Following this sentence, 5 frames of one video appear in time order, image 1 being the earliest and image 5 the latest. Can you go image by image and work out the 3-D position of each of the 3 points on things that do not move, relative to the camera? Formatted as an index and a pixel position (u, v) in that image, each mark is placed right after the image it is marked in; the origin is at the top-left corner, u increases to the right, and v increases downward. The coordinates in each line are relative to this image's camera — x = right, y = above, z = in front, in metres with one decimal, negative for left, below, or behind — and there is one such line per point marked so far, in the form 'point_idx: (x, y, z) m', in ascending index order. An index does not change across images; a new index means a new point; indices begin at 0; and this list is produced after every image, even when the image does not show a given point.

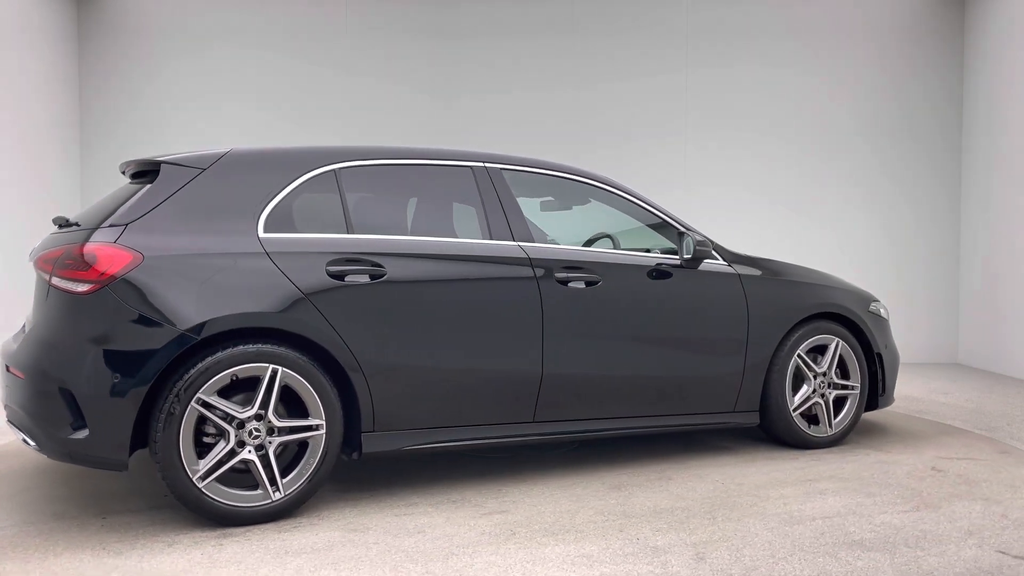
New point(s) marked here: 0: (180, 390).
0: (-1.3, -0.4, +2.8) m
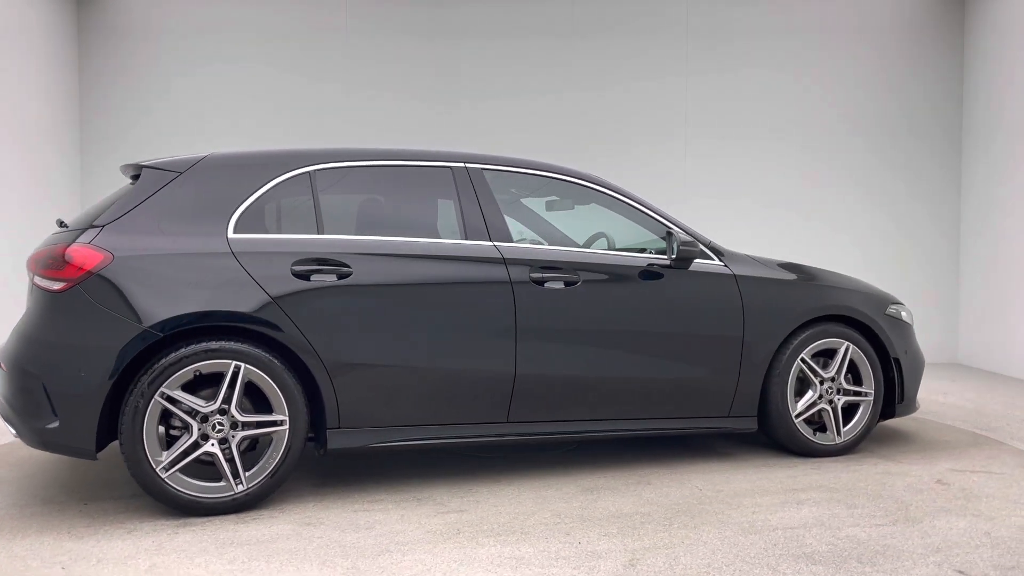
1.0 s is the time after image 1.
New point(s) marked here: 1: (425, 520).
0: (-1.5, -0.4, +2.9) m
1: (-0.3, -0.9, +2.9) m
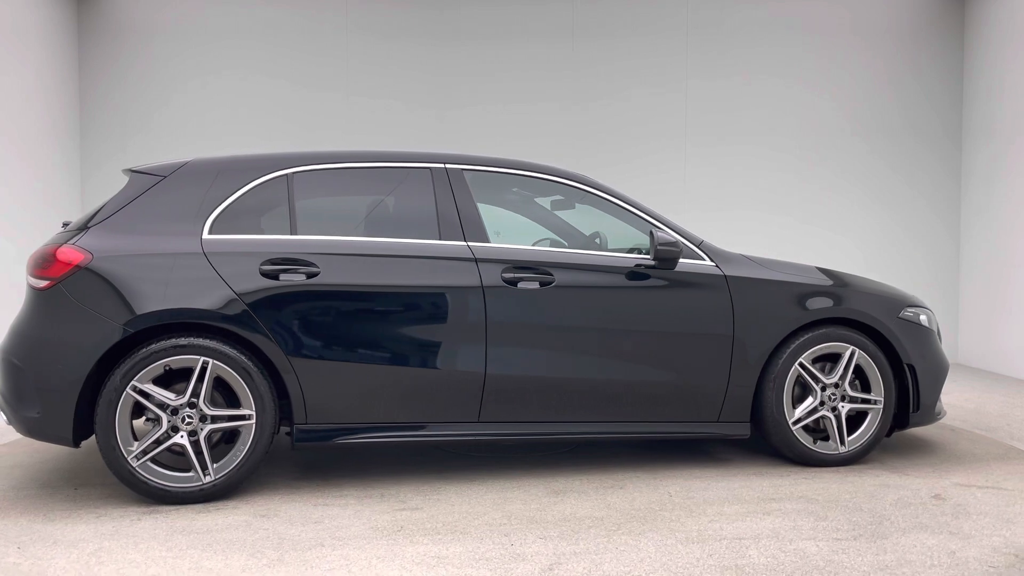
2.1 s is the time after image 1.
0: (-1.7, -0.4, +3.1) m
1: (-0.5, -0.9, +2.9) m
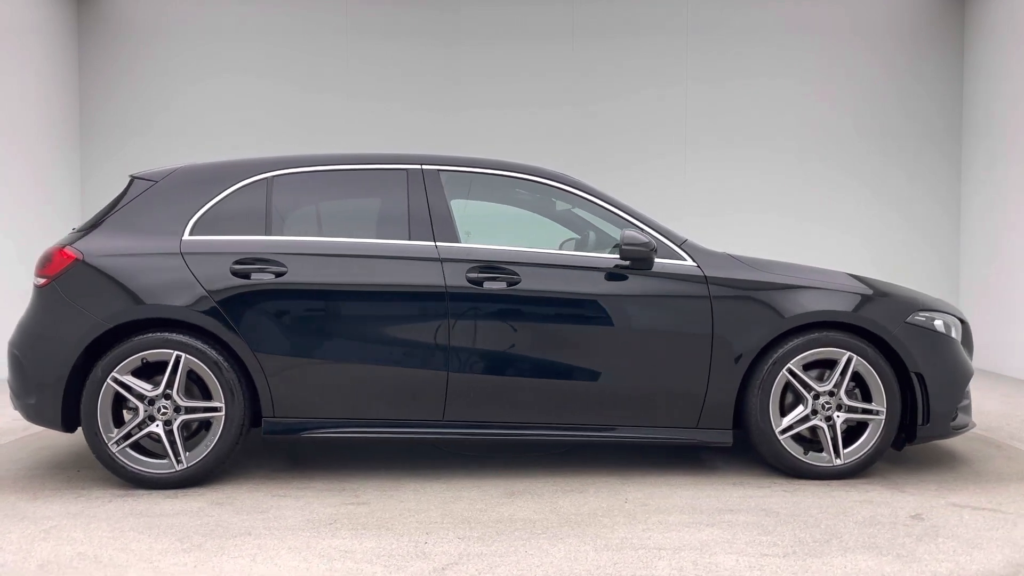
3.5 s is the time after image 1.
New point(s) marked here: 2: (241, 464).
0: (-1.9, -0.4, +3.3) m
1: (-0.8, -0.9, +3.0) m
2: (-1.4, -0.9, +3.7) m
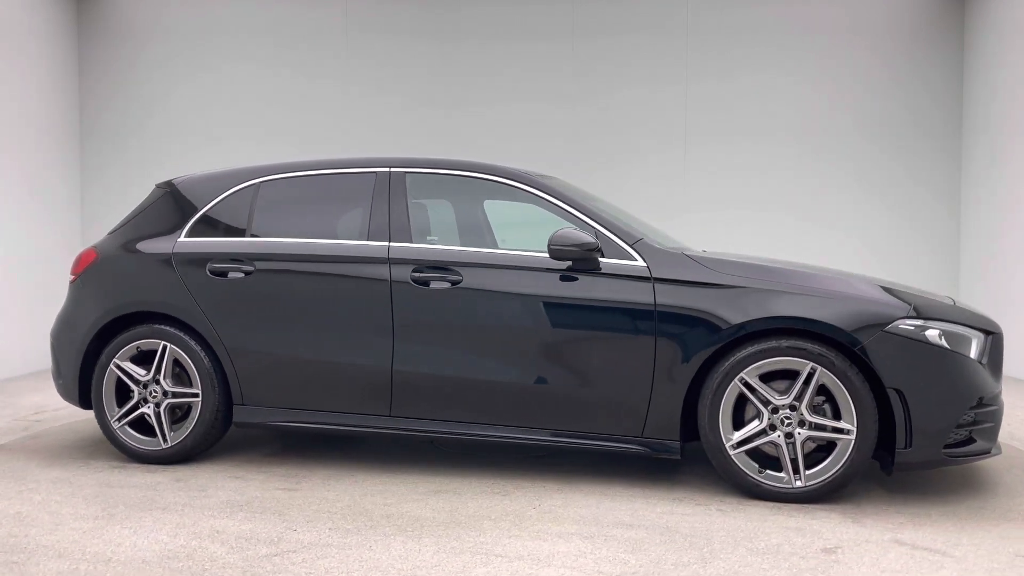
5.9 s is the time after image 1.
0: (-2.2, -0.4, +3.8) m
1: (-1.2, -0.9, +3.3) m
2: (-1.6, -0.9, +4.1) m
